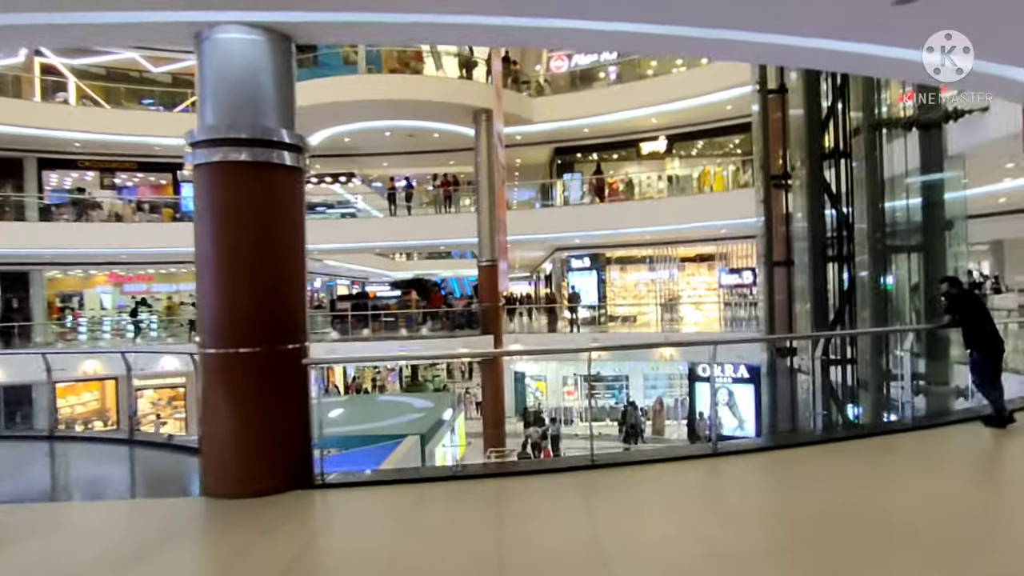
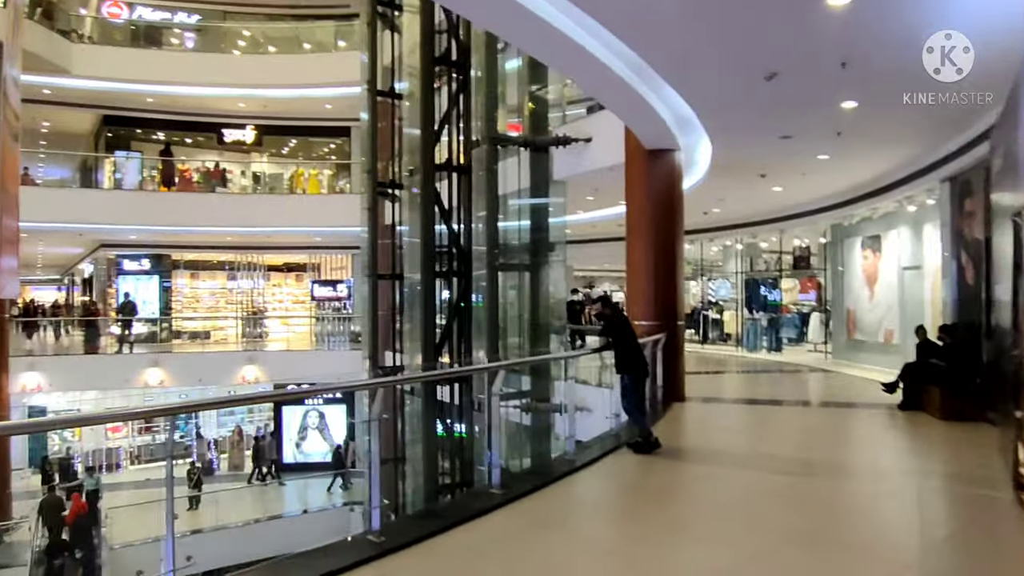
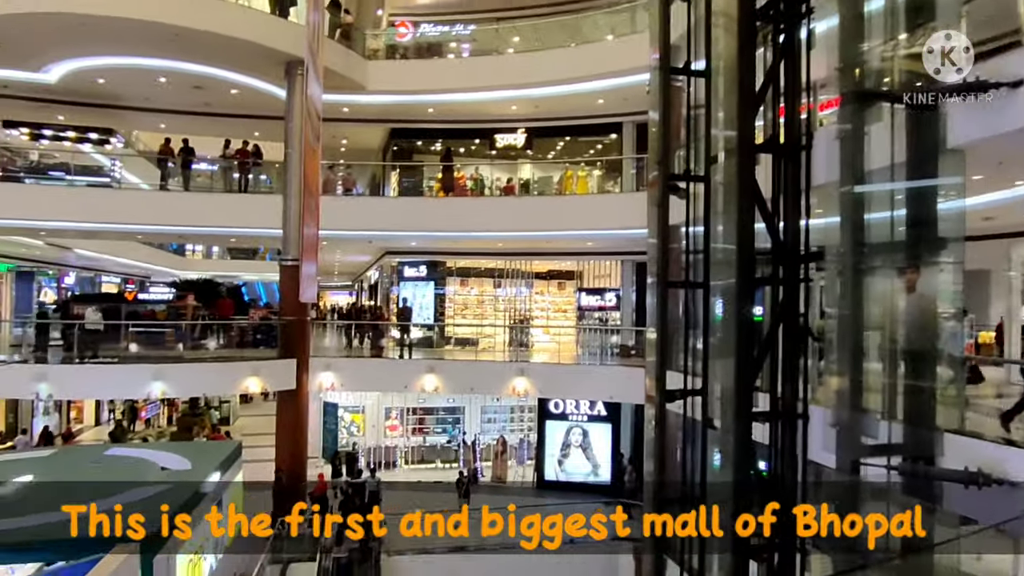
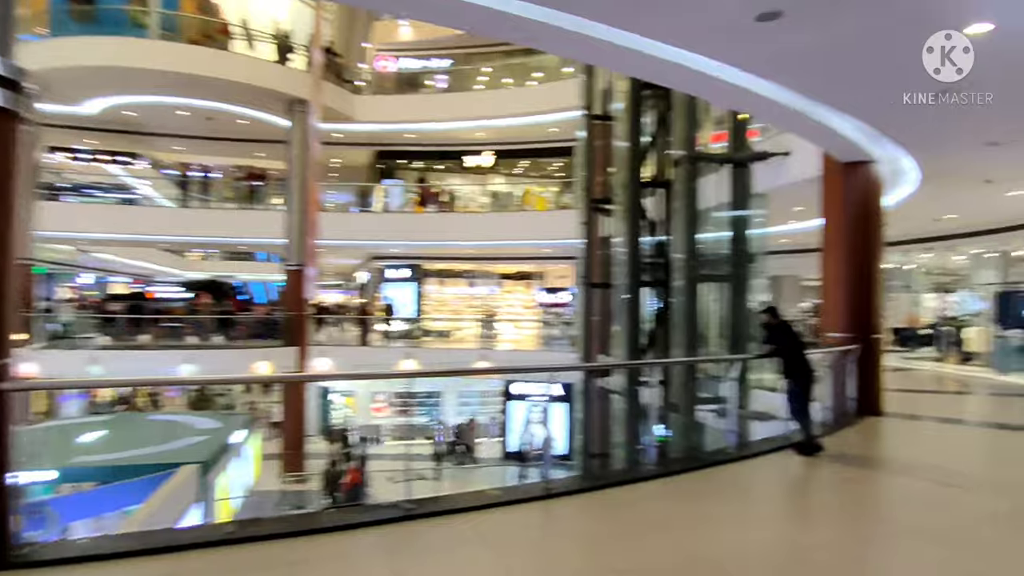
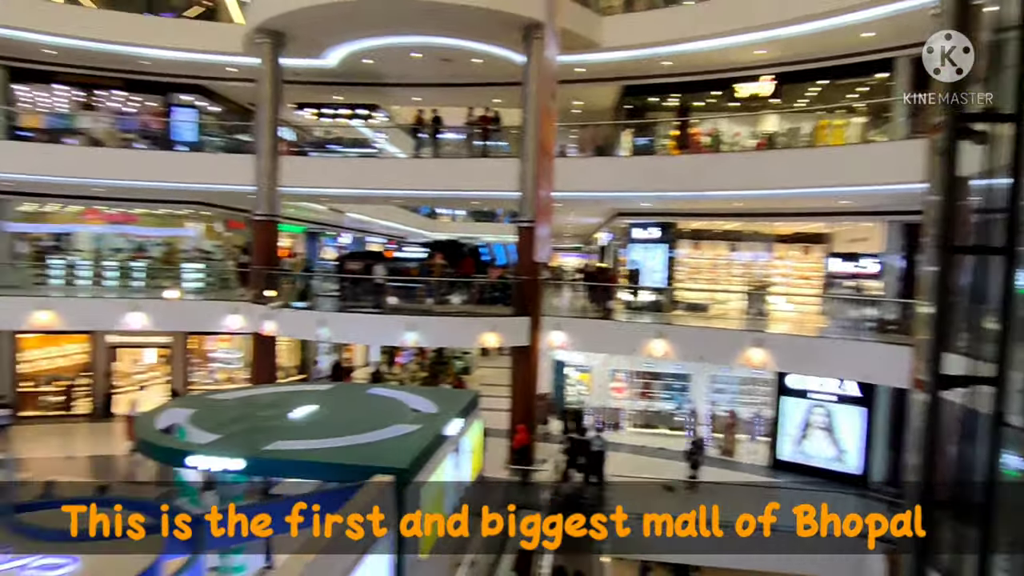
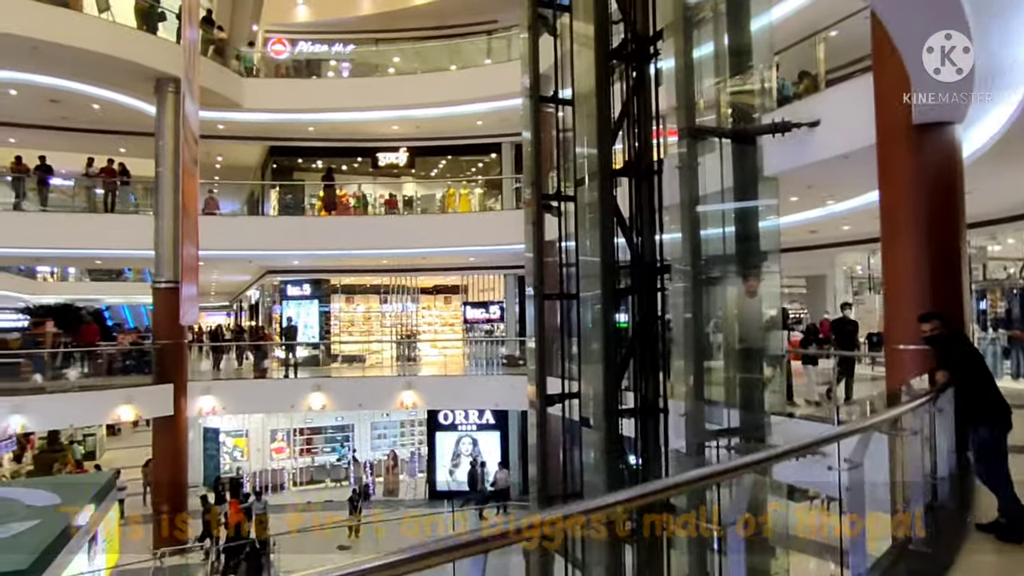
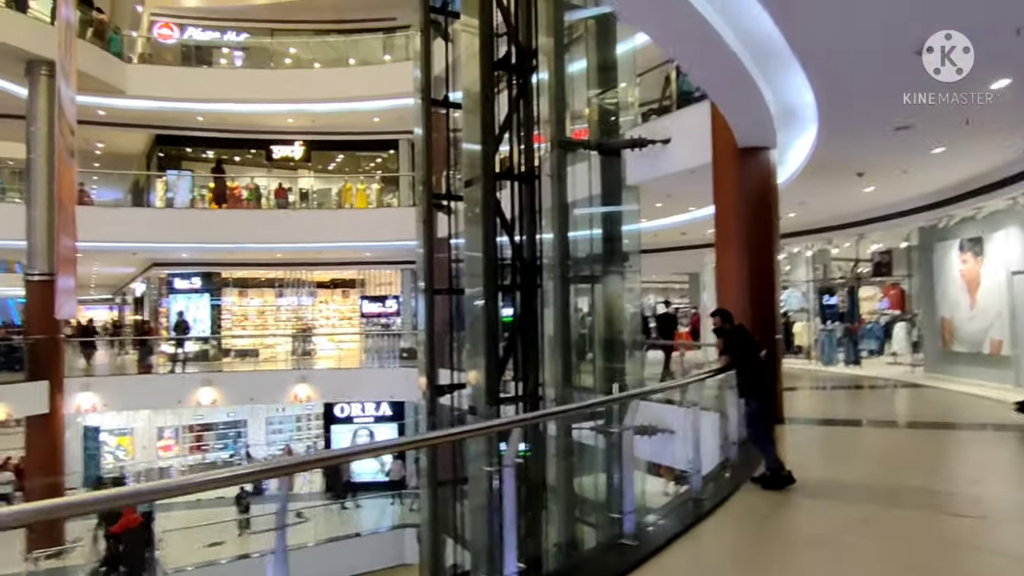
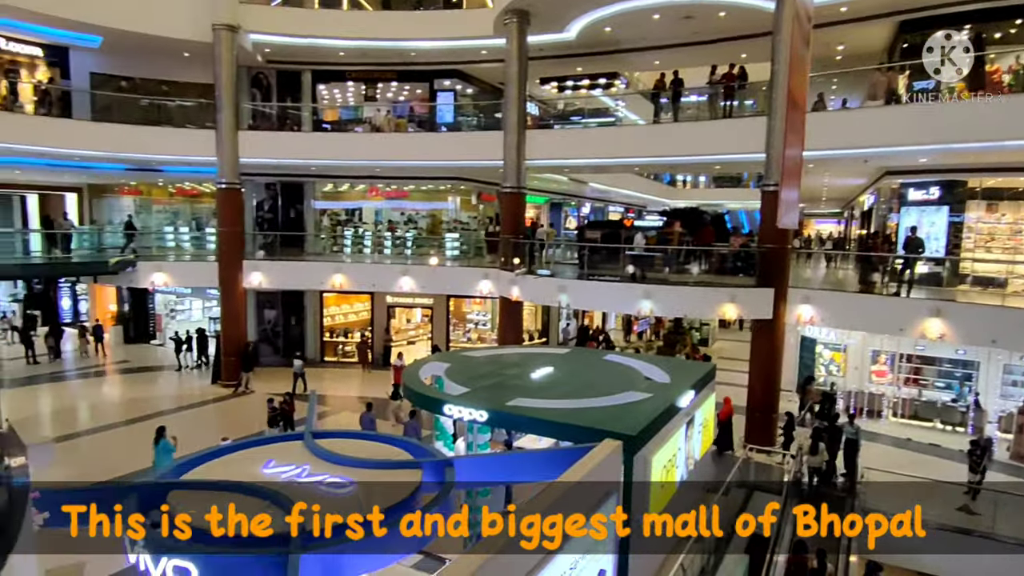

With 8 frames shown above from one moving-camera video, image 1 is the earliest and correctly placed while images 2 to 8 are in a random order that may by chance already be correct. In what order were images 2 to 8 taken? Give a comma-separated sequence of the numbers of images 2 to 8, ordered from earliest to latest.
4, 2, 7, 6, 3, 5, 8
